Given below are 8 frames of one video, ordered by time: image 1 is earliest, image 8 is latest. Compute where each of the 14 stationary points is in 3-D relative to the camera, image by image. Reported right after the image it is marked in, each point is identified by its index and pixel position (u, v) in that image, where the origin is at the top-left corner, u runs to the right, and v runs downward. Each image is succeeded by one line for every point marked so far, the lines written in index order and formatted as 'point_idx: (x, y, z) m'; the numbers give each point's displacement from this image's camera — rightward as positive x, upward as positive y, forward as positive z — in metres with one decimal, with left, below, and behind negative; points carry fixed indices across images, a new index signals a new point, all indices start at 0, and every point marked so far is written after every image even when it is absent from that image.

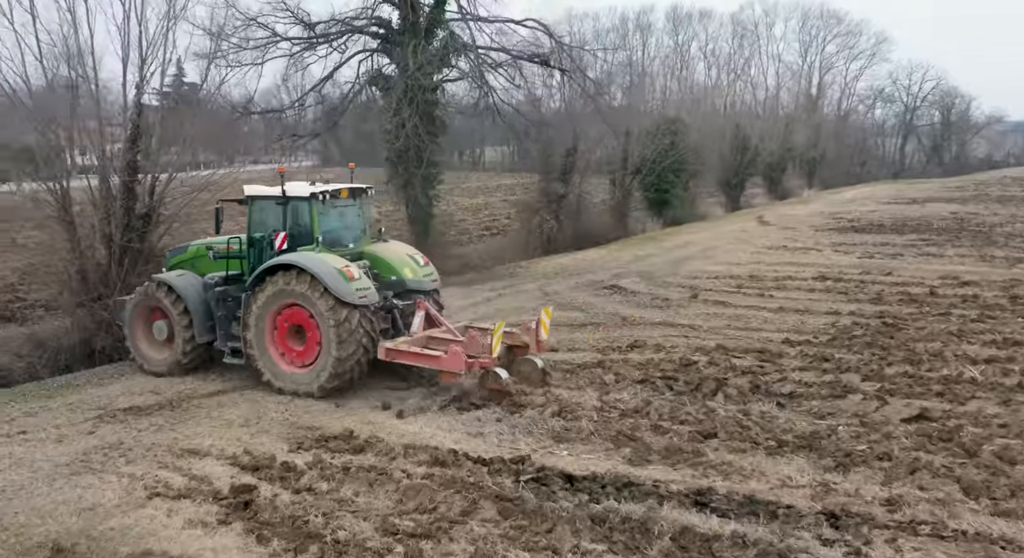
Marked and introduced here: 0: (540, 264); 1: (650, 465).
0: (+0.9, +0.3, +18.7) m
1: (+0.9, -1.1, +5.6) m
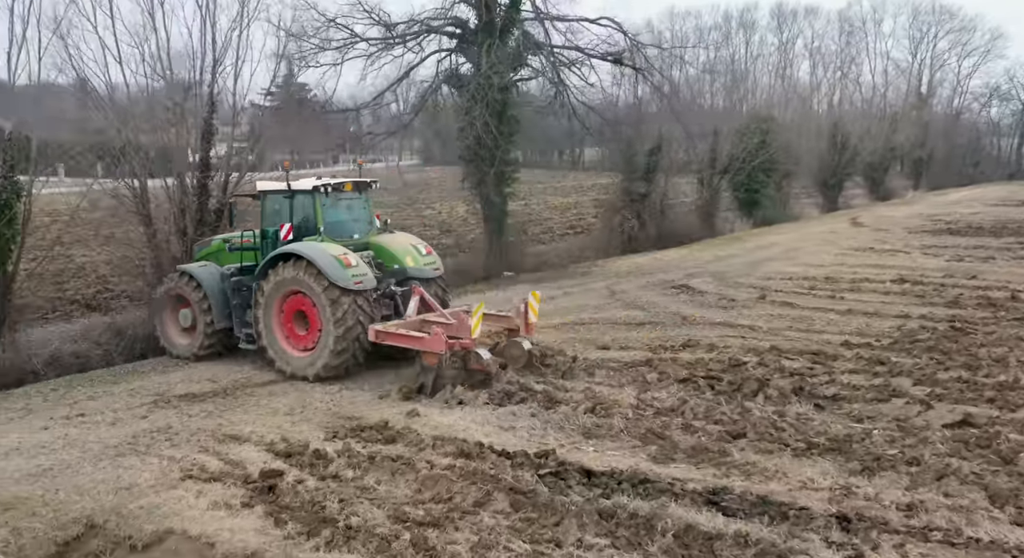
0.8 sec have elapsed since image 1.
0: (+2.3, +0.3, +18.5) m
1: (+1.0, -1.1, +5.5) m
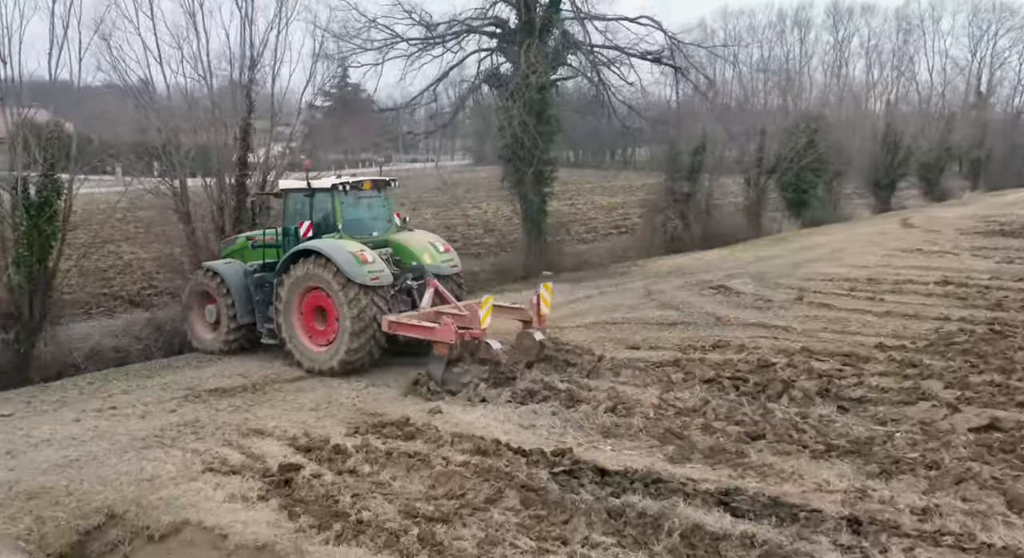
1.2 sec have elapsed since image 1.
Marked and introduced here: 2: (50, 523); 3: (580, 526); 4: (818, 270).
0: (+3.1, +0.3, +18.4) m
1: (+1.1, -1.1, +5.5) m
2: (-2.5, -1.3, +4.8) m
3: (+0.3, -1.2, +4.5) m
4: (+5.8, +0.2, +17.1) m
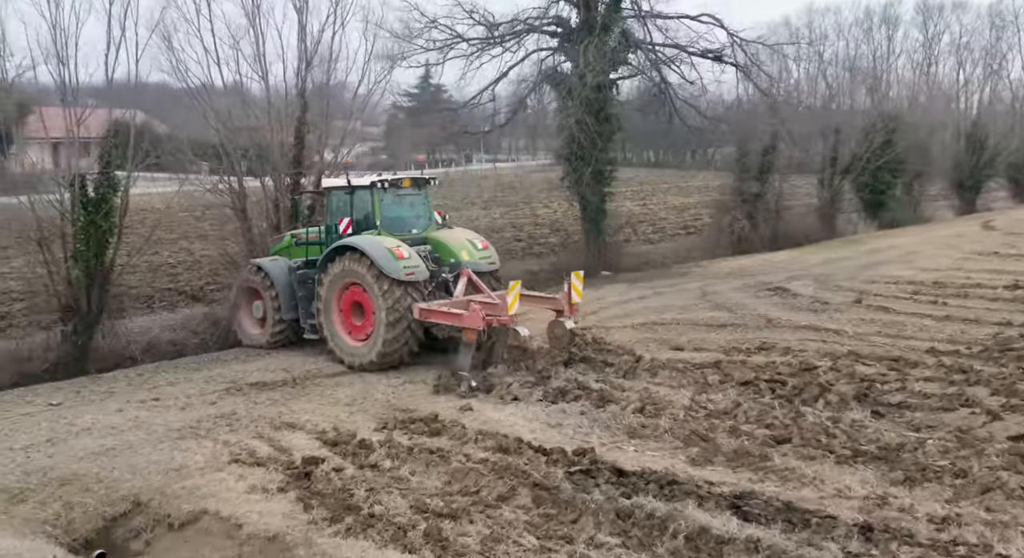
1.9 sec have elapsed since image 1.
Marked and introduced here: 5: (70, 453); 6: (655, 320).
0: (+4.2, +0.3, +18.1) m
1: (+1.2, -1.1, +5.4) m
2: (-2.4, -1.3, +5.0) m
3: (+0.4, -1.2, +4.5) m
4: (+6.8, +0.1, +16.6) m
5: (-2.8, -1.1, +5.8) m
6: (+1.9, -0.5, +12.0) m
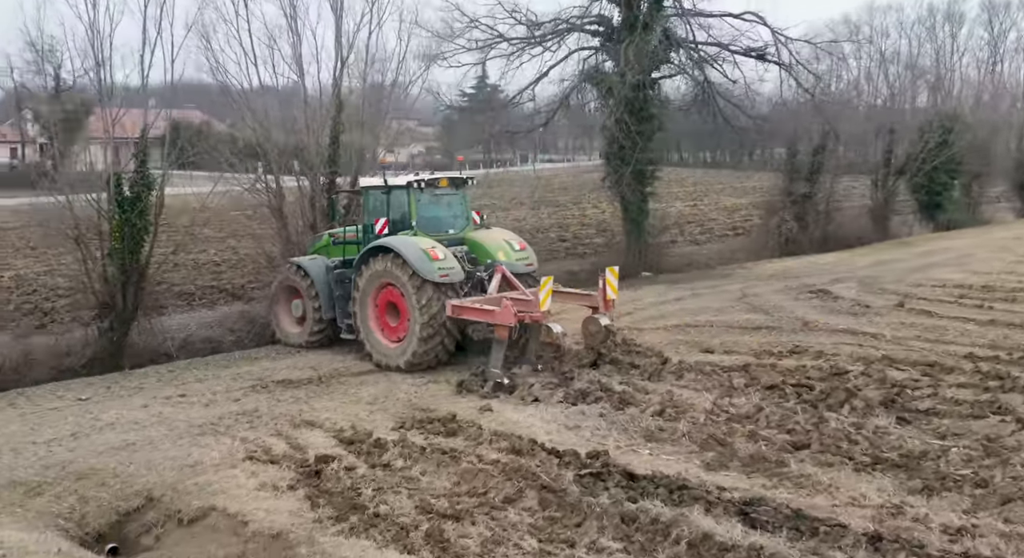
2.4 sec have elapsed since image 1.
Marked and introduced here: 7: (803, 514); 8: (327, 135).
0: (+4.9, +0.3, +17.9) m
1: (+1.2, -1.1, +5.3) m
2: (-2.4, -1.3, +5.1) m
3: (+0.4, -1.2, +4.4) m
4: (+7.5, +0.1, +16.2) m
5: (-2.8, -1.1, +5.9) m
6: (+2.3, -0.6, +11.9) m
7: (+1.4, -1.1, +4.4) m
8: (-2.6, +2.0, +12.4) m
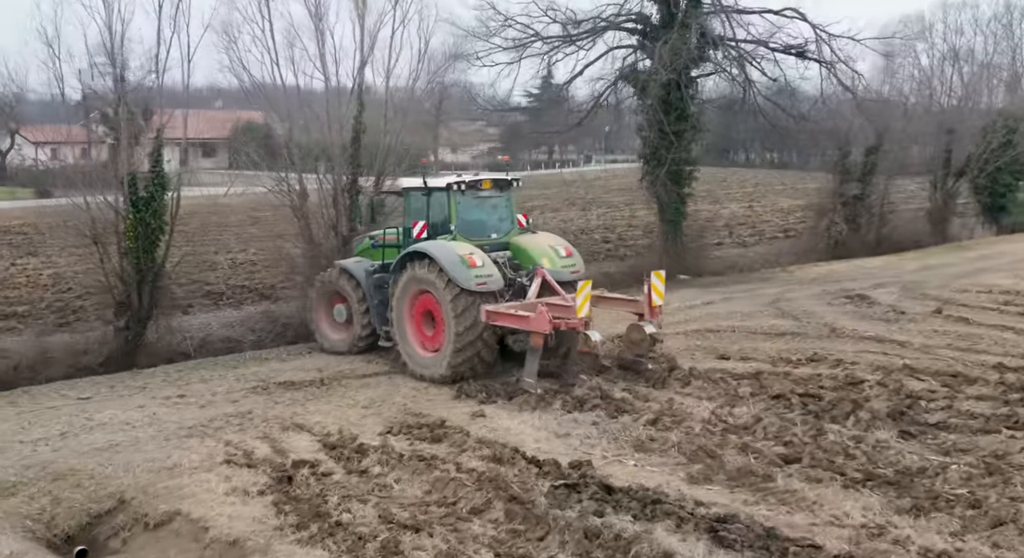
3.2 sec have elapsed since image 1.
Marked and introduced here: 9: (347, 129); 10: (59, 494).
0: (+5.5, +0.2, +17.4) m
1: (+1.1, -1.2, +5.1) m
2: (-2.5, -1.3, +5.1) m
3: (+0.2, -1.2, +4.2) m
4: (+8.0, 0.0, +15.6) m
5: (-2.9, -1.1, +5.9) m
6: (+2.6, -0.6, +11.6) m
7: (+1.2, -1.2, +4.2) m
8: (-2.3, +2.0, +12.4) m
9: (-2.3, +2.0, +12.4) m
10: (-2.6, -1.2, +5.2) m
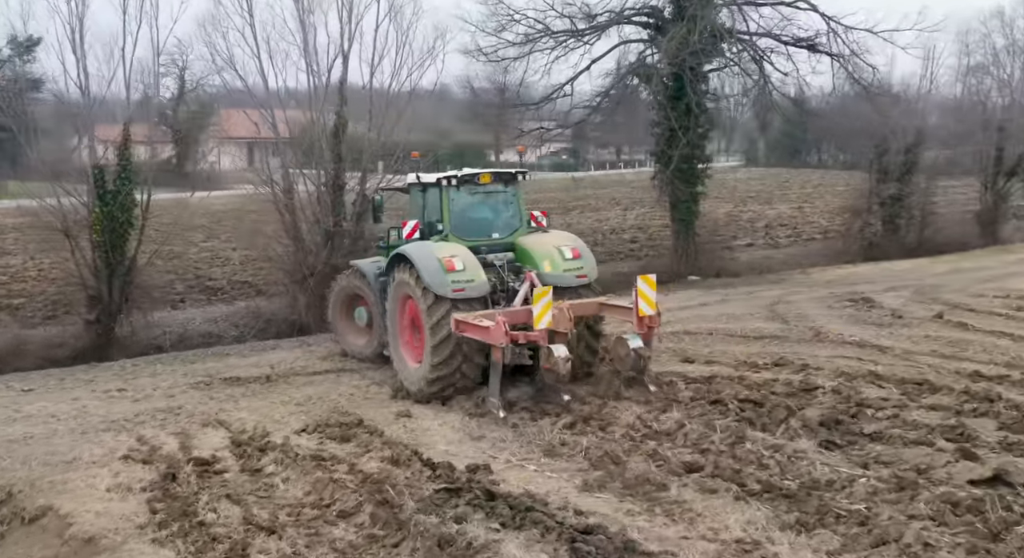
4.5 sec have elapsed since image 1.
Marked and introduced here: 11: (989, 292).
0: (+5.5, +0.2, +16.9) m
1: (+0.5, -1.1, +4.8) m
2: (-3.1, -1.2, +5.0) m
3: (-0.5, -1.2, +4.0) m
4: (+7.9, -0.1, +15.0) m
5: (-3.4, -1.0, +5.9) m
6: (+2.3, -0.6, +11.3) m
7: (+0.5, -1.2, +3.9) m
8: (-2.5, +2.0, +12.3) m
9: (-2.5, +2.1, +12.4) m
10: (-3.2, -1.2, +5.2) m
11: (+7.5, -0.2, +14.4) m
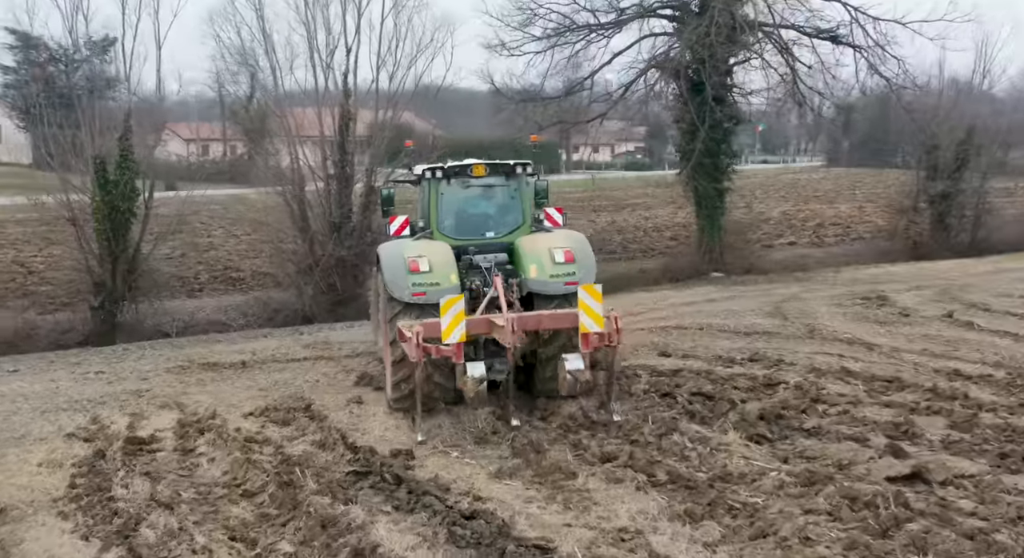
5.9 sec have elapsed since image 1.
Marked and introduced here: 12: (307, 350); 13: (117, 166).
0: (+5.8, +0.2, +16.6) m
1: (0.0, -1.1, +4.9) m
2: (-3.6, -1.1, +5.3) m
3: (-1.0, -1.1, +4.1) m
4: (+8.0, -0.1, +14.5) m
5: (-3.8, -0.9, +6.2) m
6: (+2.2, -0.6, +11.1) m
7: (0.0, -1.1, +3.9) m
8: (-2.5, +2.1, +12.5) m
9: (-2.5, +2.2, +12.6) m
10: (-3.7, -1.1, +5.4) m
11: (+7.6, -0.2, +14.0) m
12: (-2.2, -0.7, +9.3) m
13: (-4.5, +1.3, +10.5) m
